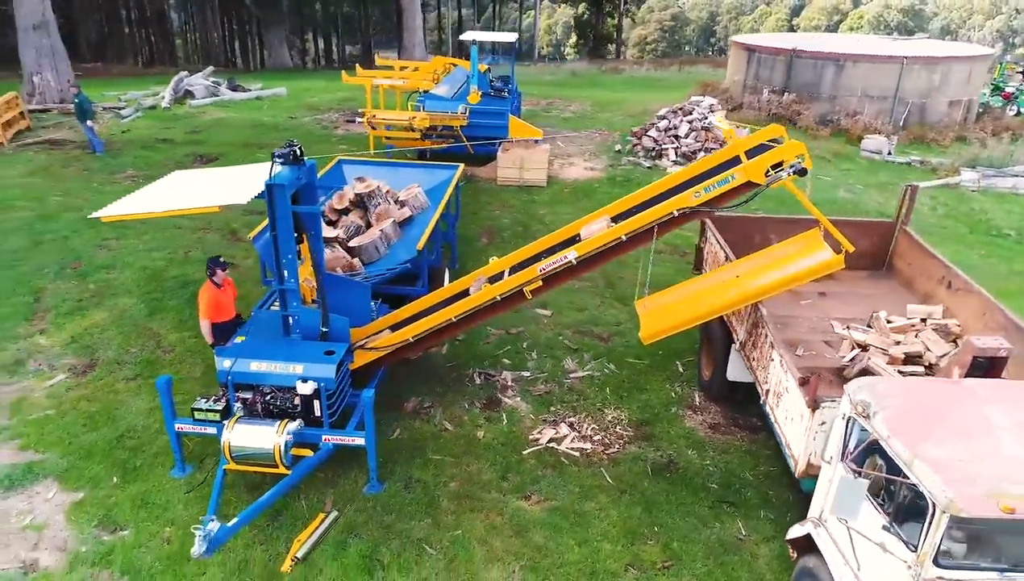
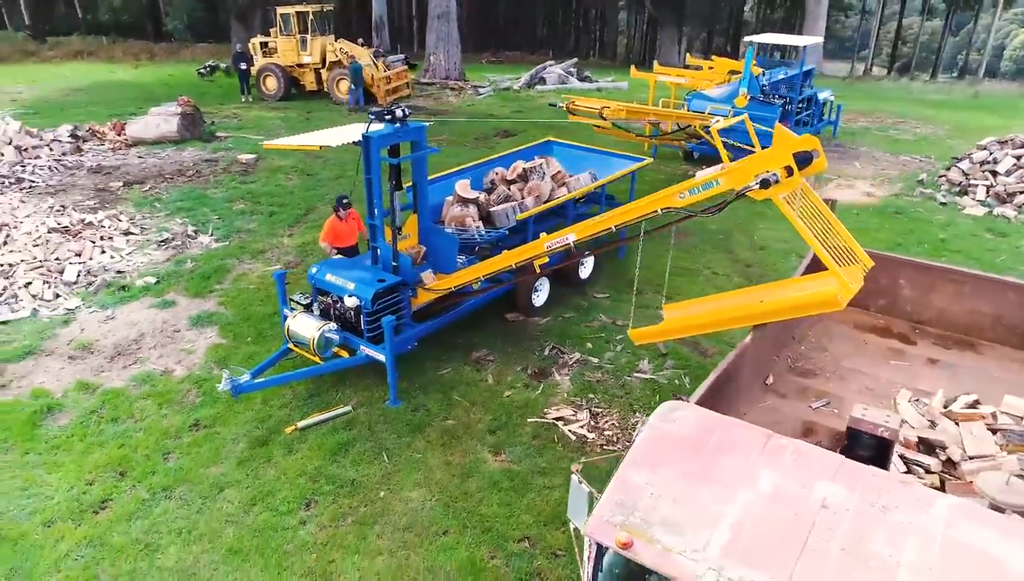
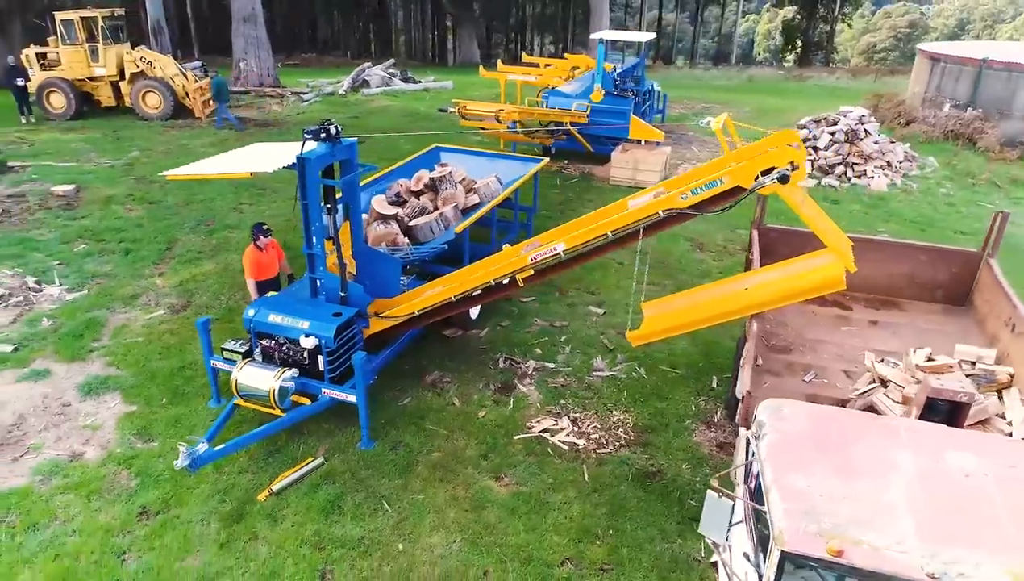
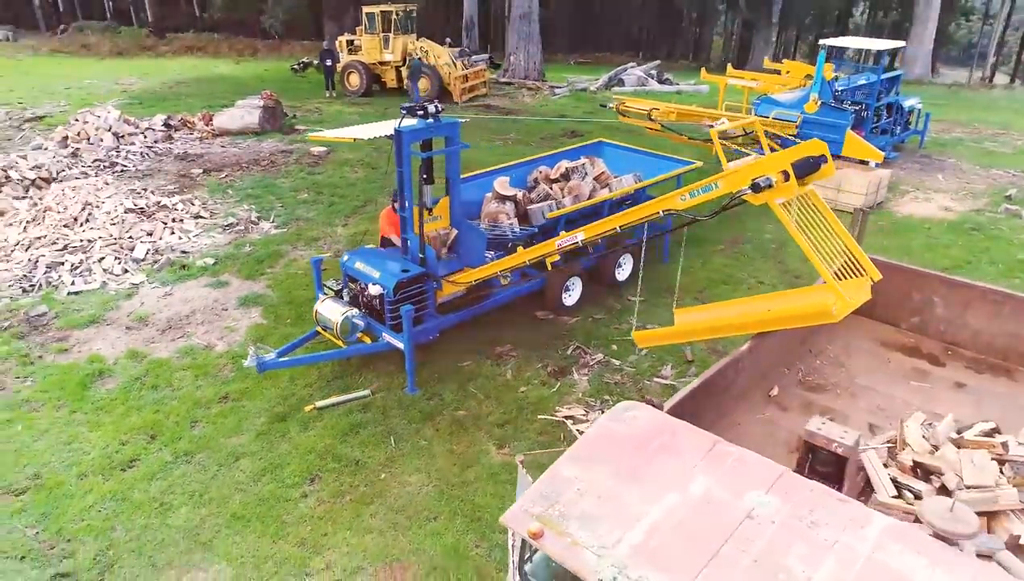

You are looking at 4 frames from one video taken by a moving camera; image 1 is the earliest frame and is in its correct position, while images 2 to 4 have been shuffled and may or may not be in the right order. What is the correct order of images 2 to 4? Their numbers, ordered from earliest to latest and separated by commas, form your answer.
3, 2, 4
